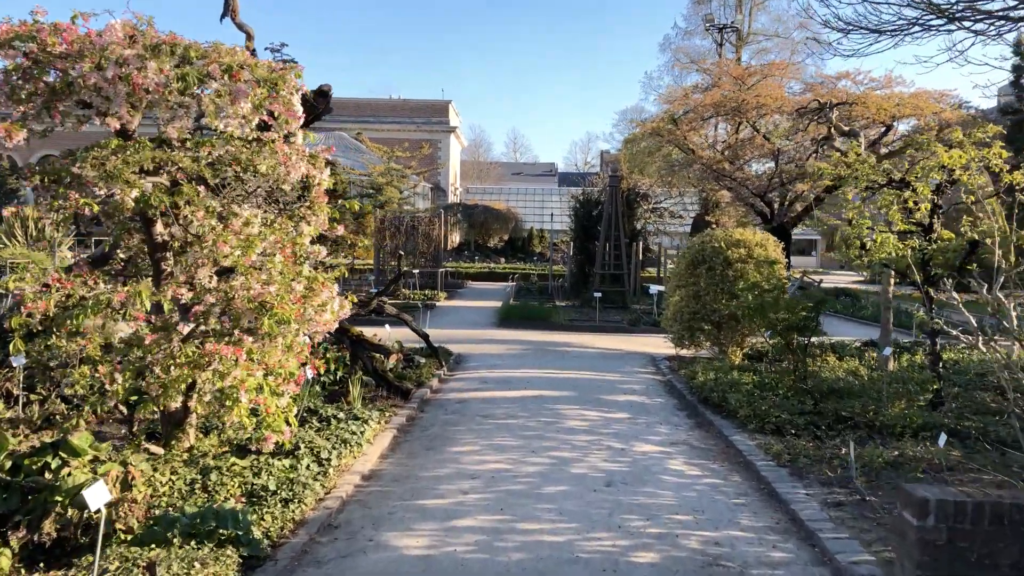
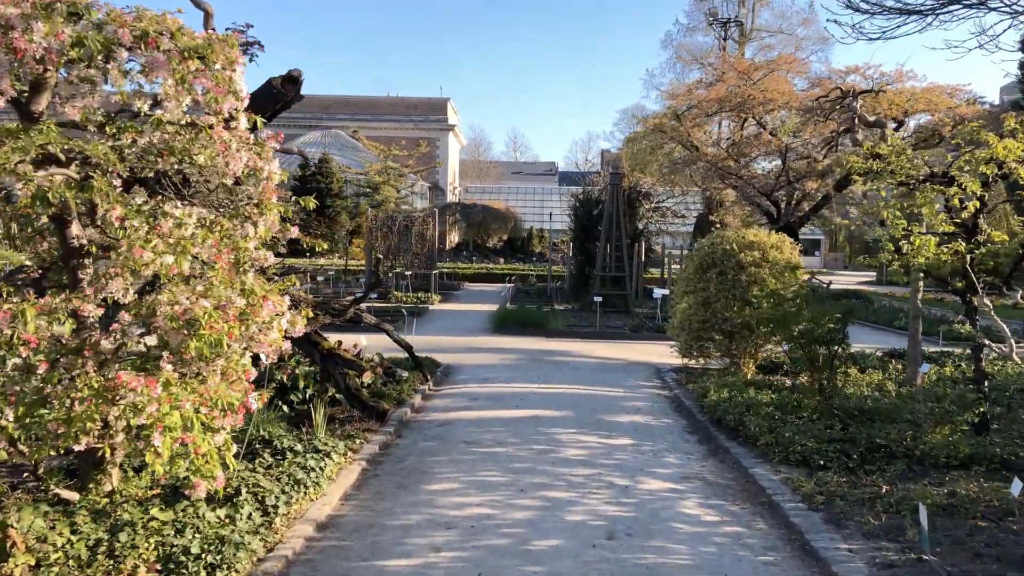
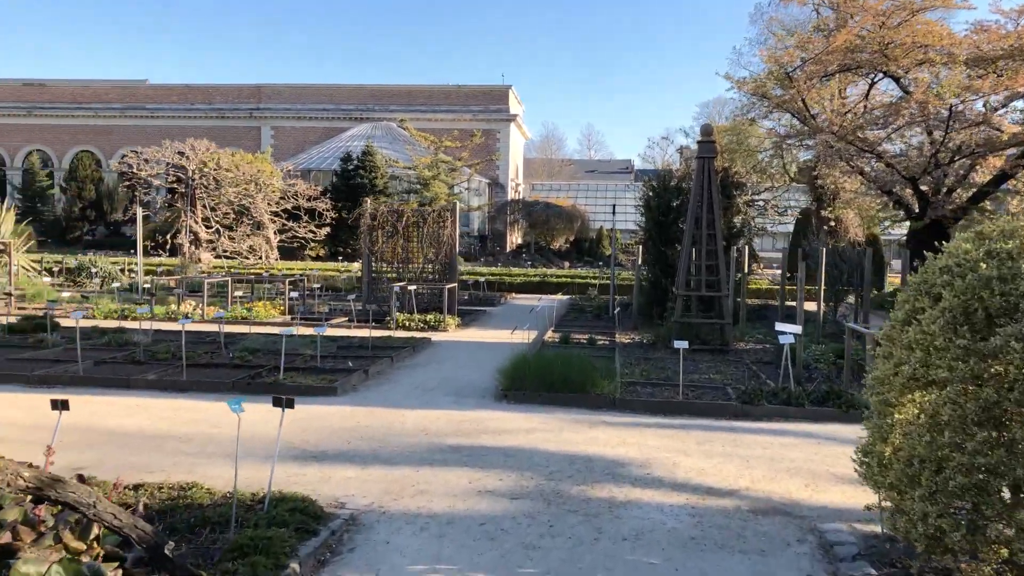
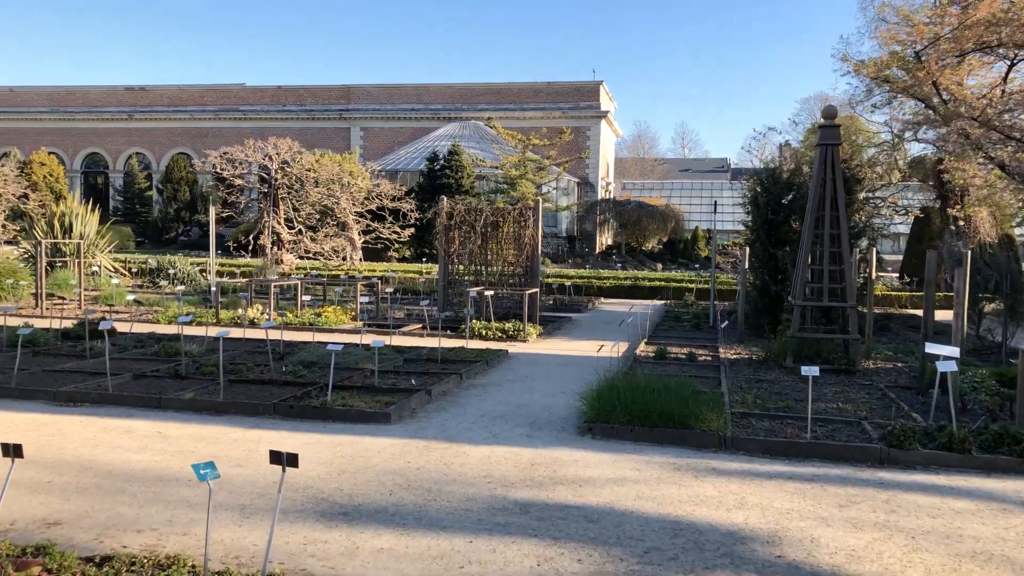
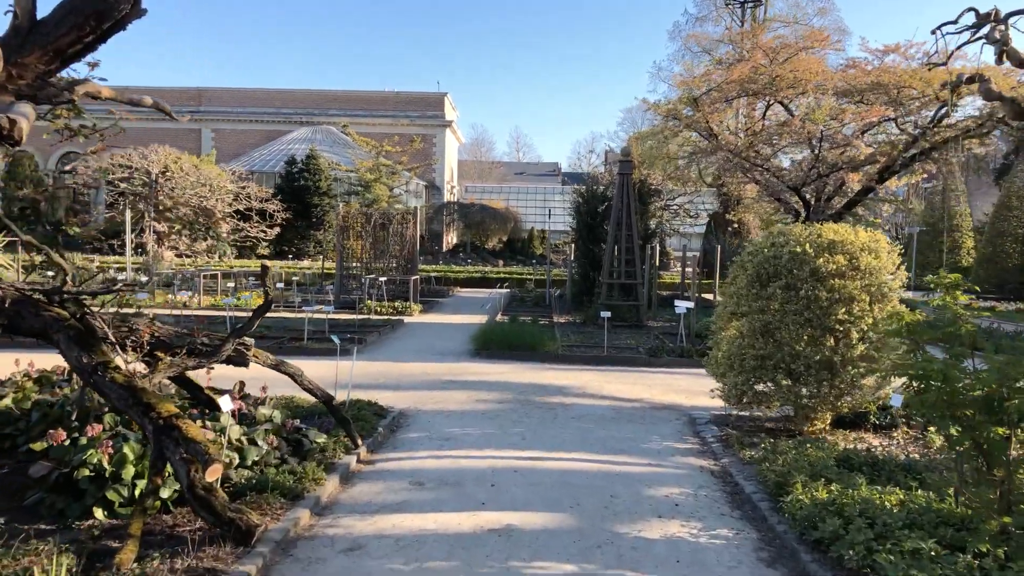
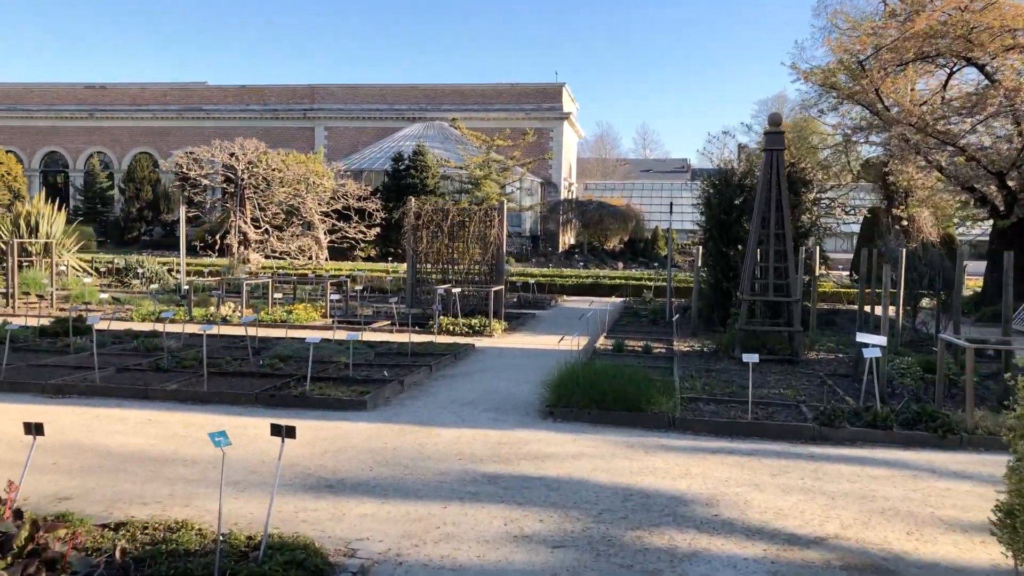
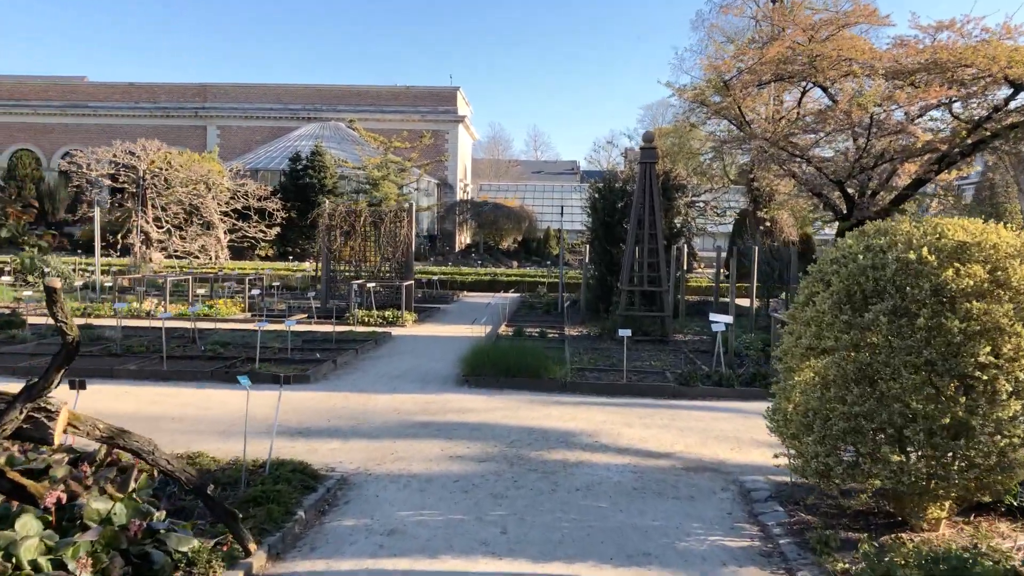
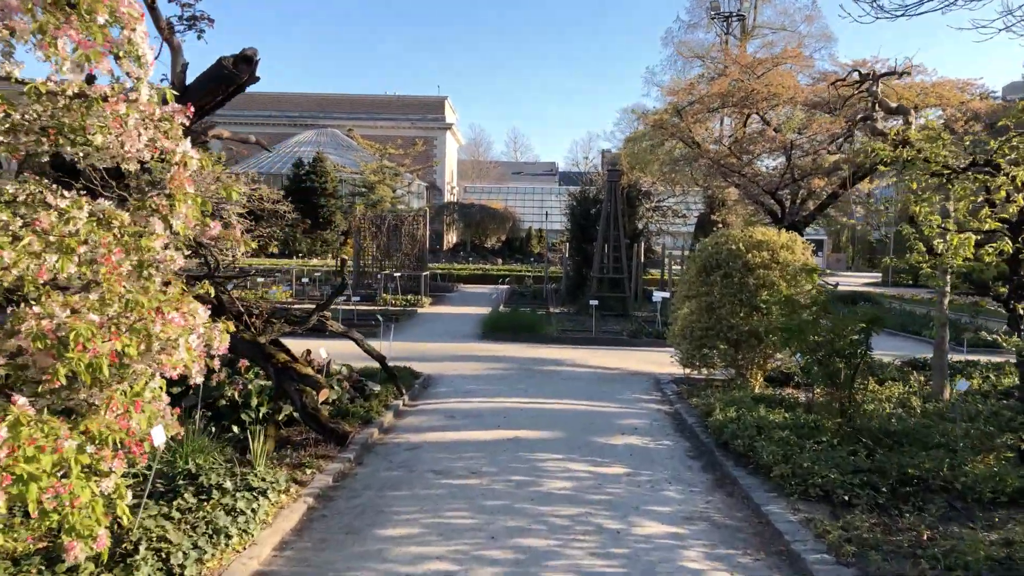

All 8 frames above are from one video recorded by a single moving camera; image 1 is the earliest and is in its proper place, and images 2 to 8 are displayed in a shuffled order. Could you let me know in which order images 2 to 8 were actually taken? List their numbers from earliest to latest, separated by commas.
2, 8, 5, 7, 3, 6, 4
